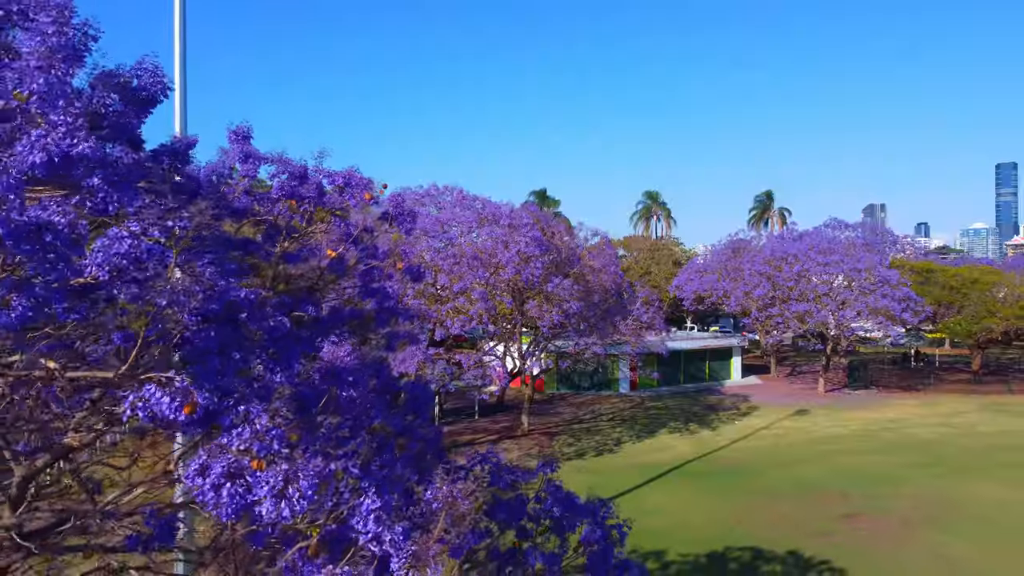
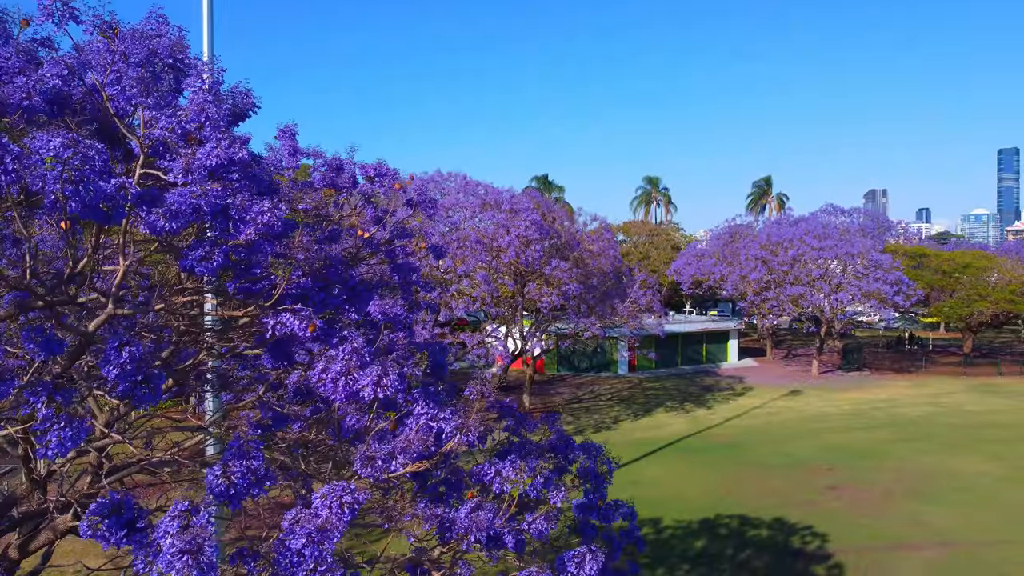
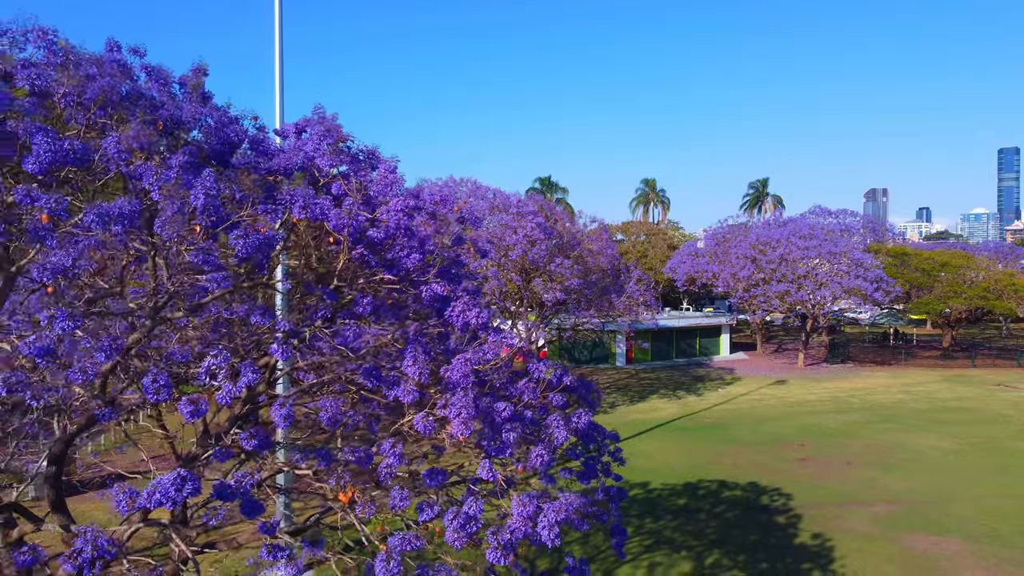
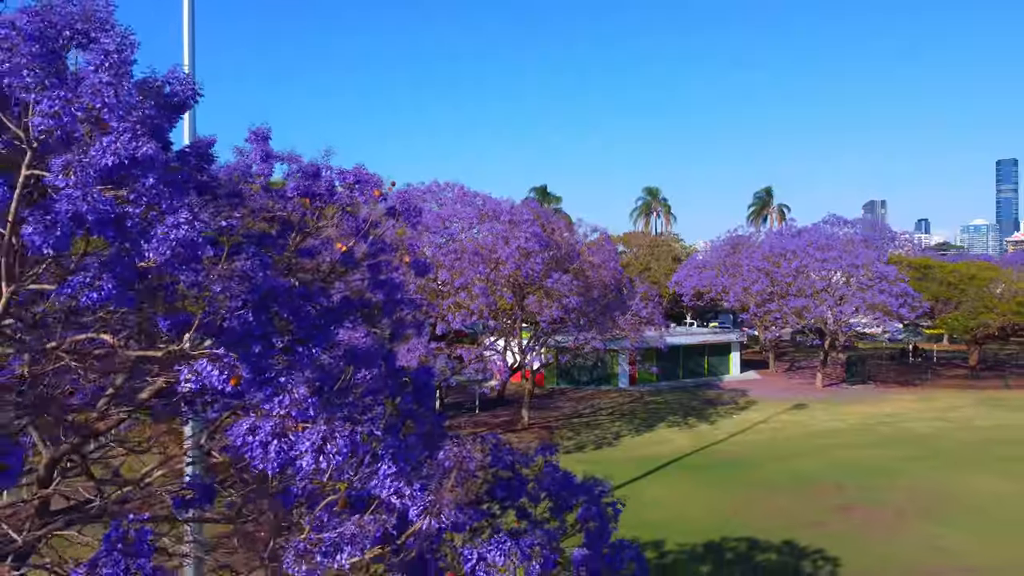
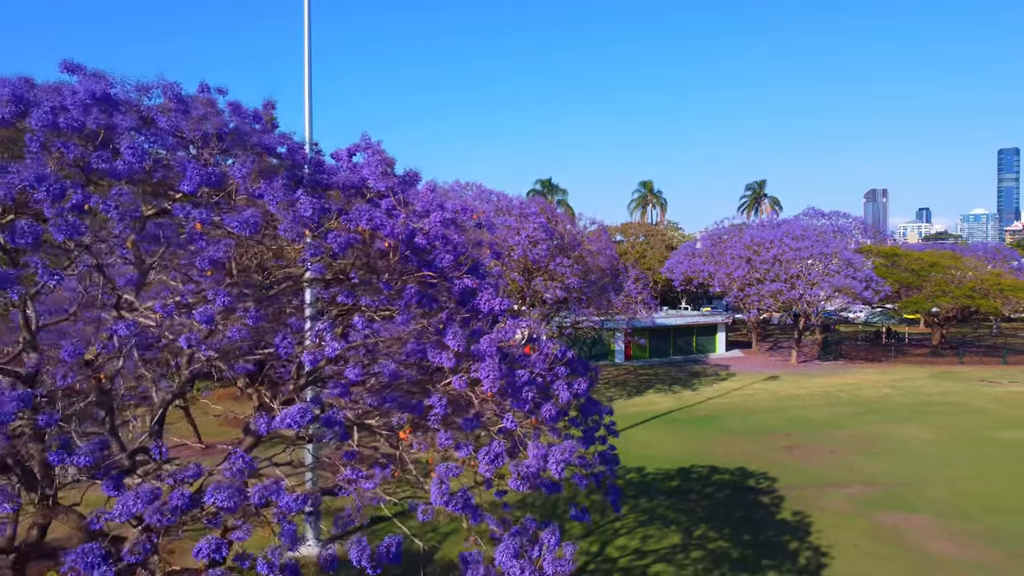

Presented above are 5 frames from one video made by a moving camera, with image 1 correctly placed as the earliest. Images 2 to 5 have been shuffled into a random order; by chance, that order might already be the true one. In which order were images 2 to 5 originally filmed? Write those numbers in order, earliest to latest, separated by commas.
4, 2, 3, 5
